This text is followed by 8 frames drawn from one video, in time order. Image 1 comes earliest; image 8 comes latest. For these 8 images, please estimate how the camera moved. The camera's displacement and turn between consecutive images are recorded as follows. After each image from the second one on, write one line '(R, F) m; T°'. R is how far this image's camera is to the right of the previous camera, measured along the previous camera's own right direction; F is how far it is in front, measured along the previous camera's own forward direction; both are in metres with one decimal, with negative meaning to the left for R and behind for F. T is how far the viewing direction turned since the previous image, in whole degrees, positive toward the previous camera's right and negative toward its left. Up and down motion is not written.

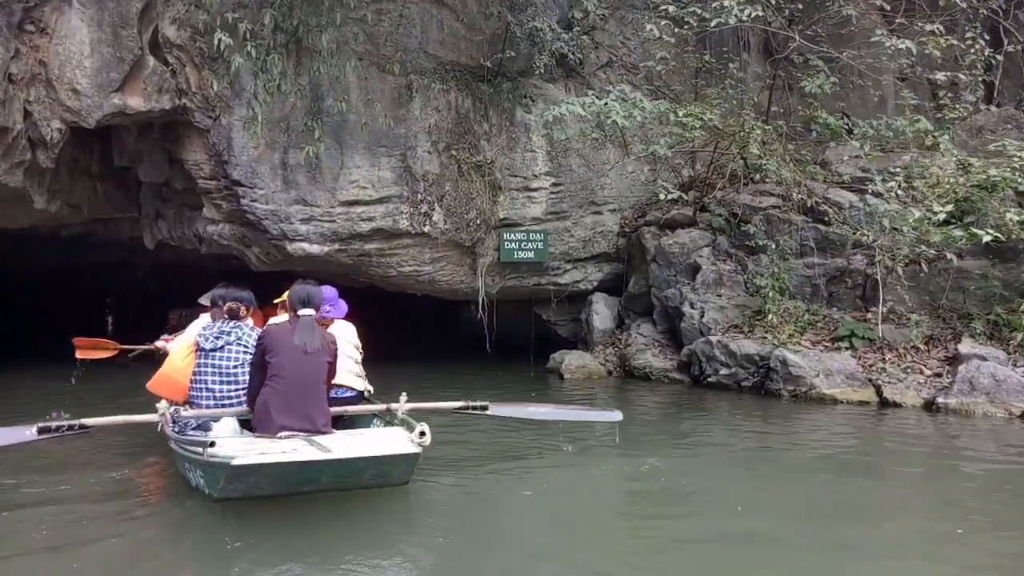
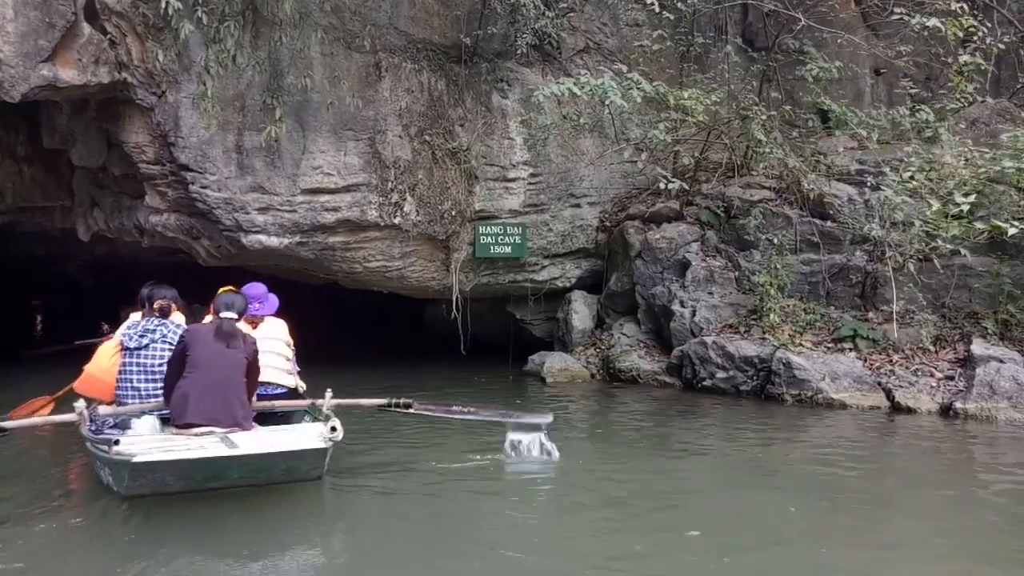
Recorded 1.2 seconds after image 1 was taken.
(-0.4, +0.8) m; +4°
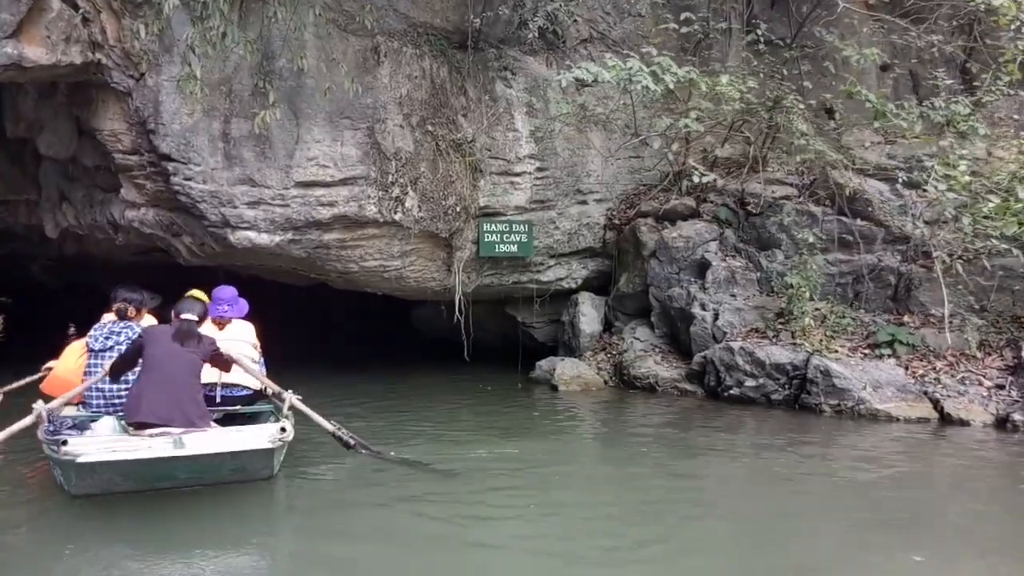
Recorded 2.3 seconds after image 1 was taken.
(-0.4, +0.7) m; +2°
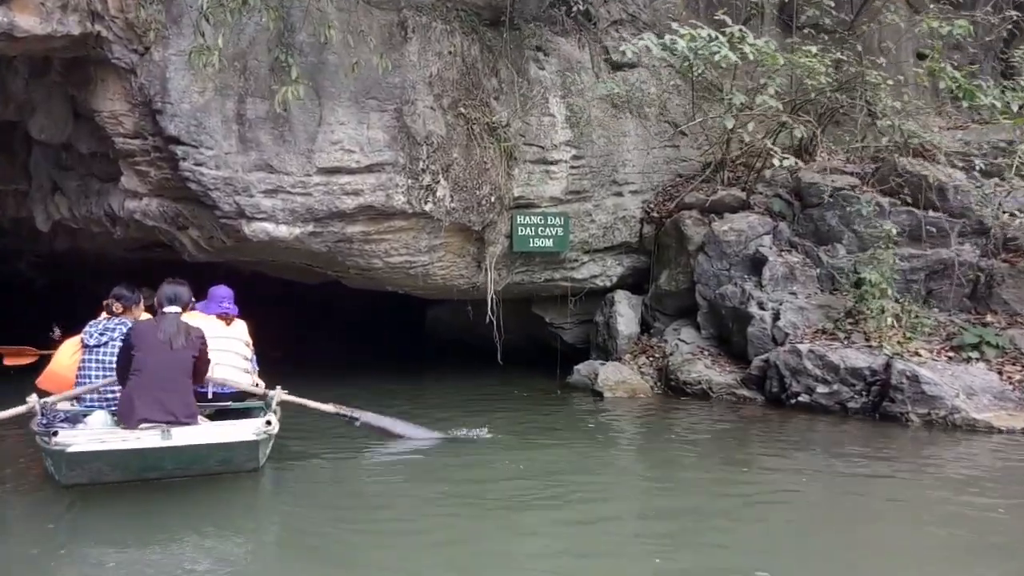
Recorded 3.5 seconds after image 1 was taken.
(-0.6, +0.8) m; +1°
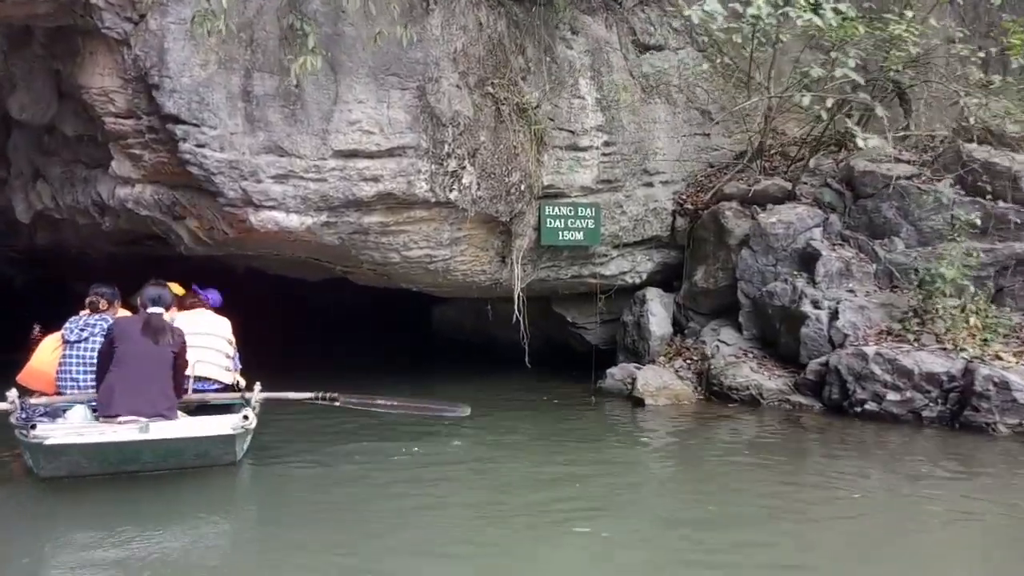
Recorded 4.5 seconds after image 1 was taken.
(-0.5, +0.7) m; +1°
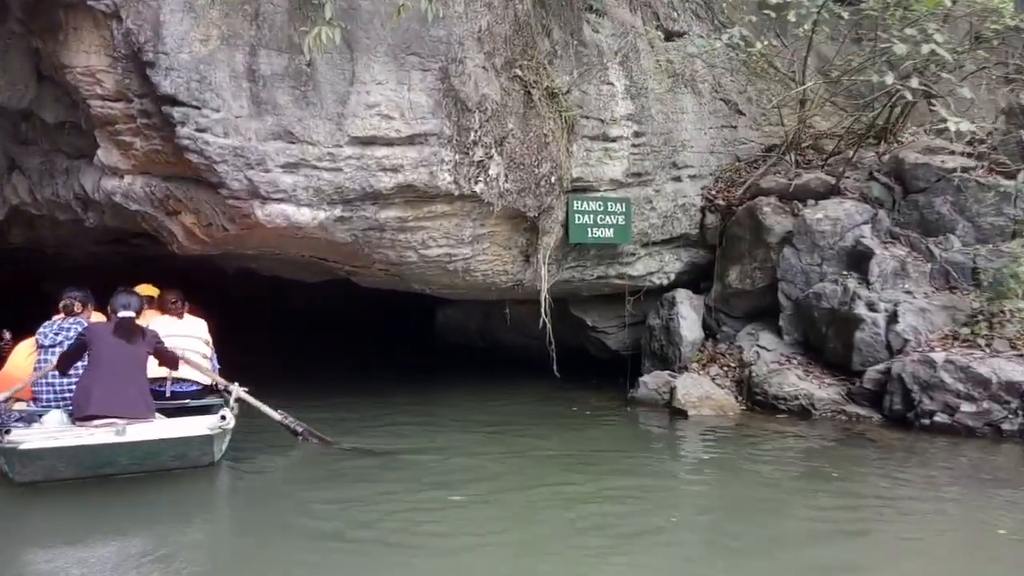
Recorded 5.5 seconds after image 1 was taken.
(-0.5, +0.7) m; +2°
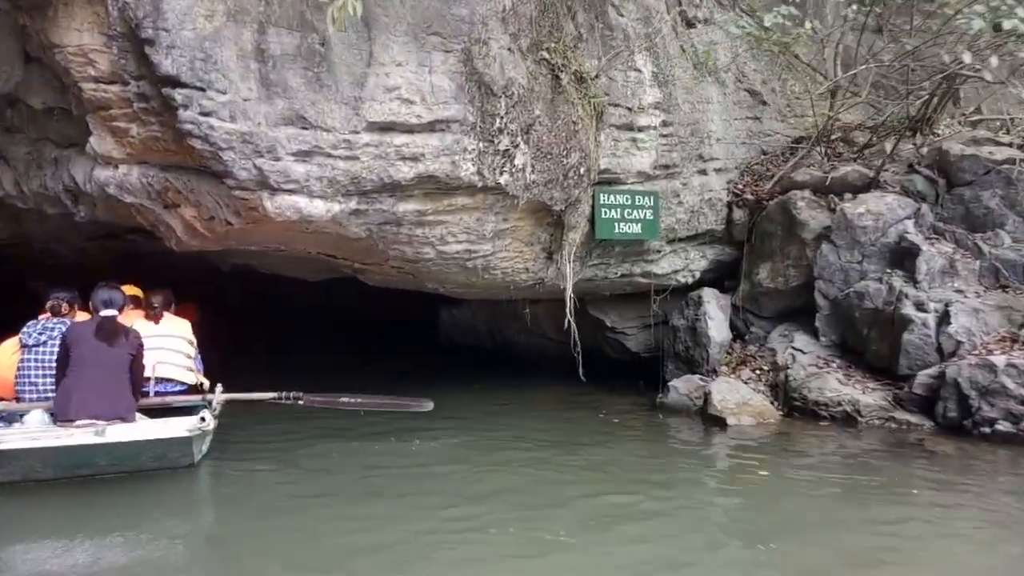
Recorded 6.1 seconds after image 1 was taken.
(-0.3, +0.5) m; +1°
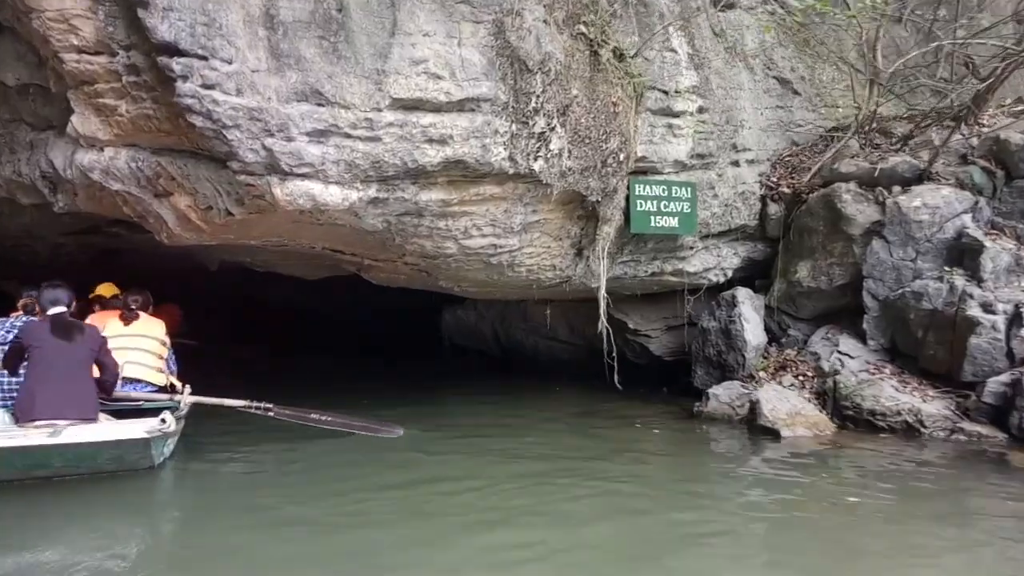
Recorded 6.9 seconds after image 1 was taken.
(-0.4, +0.6) m; +2°
